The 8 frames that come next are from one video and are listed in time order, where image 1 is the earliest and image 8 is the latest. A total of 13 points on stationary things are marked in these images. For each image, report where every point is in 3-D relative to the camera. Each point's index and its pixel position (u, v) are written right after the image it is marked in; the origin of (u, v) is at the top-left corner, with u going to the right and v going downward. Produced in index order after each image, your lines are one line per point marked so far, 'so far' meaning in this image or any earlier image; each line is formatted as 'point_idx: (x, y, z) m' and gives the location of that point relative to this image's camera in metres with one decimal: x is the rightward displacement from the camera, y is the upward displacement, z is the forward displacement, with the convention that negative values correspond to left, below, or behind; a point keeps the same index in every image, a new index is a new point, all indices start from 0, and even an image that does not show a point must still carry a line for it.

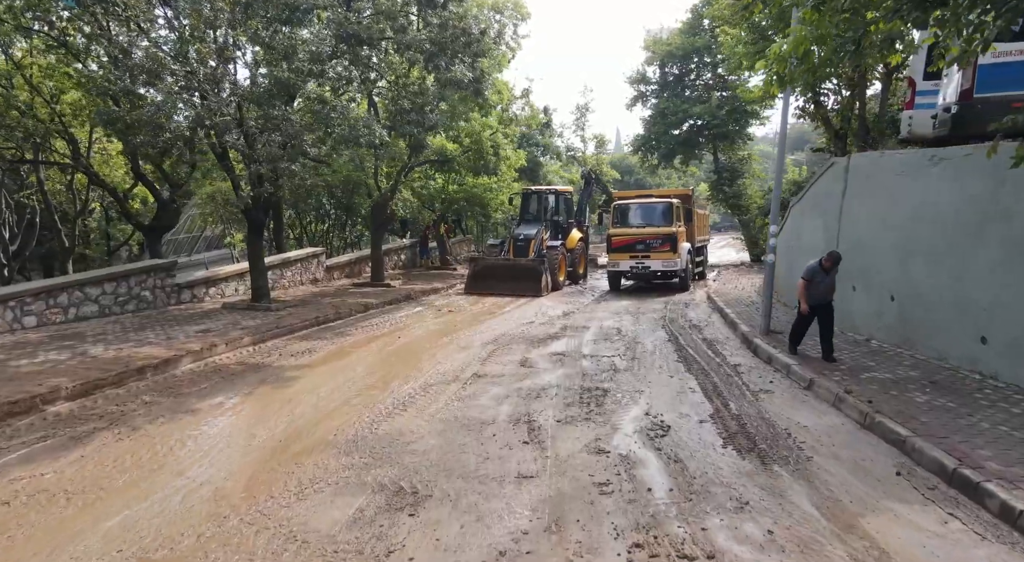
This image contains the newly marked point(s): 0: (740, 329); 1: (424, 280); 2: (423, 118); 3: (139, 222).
0: (+3.6, -0.8, +10.7) m
1: (-2.4, 0.0, +18.6) m
2: (-1.6, +3.0, +12.3) m
3: (-8.8, +1.4, +16.0) m
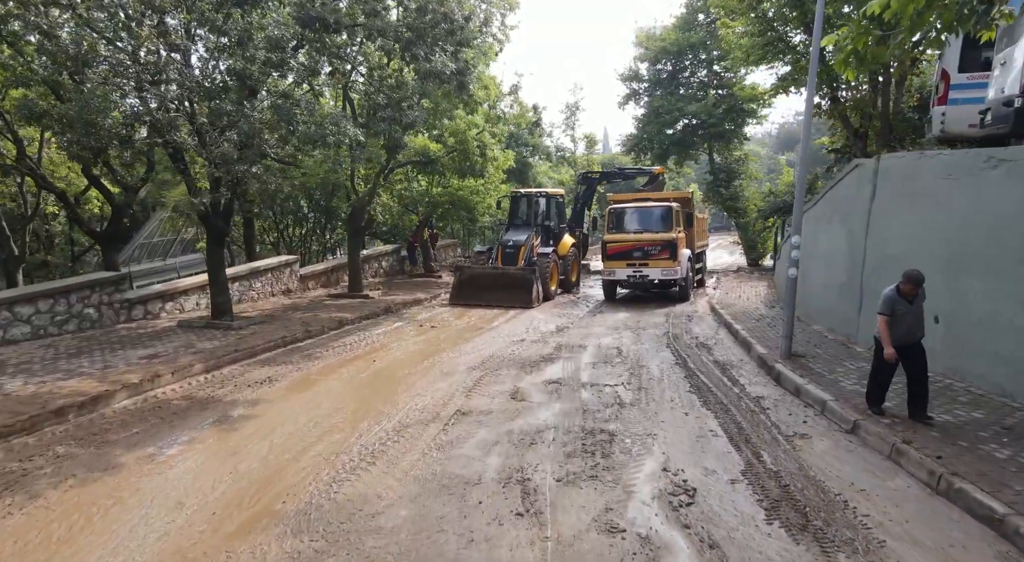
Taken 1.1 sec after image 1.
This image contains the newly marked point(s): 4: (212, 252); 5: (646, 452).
0: (+3.4, -1.0, +9.6) m
1: (-2.7, -0.2, +17.3) m
2: (-1.8, +2.8, +11.1) m
3: (-9.0, +1.1, +14.6) m
4: (-5.0, +0.5, +11.2) m
5: (+1.2, -1.5, +5.9) m
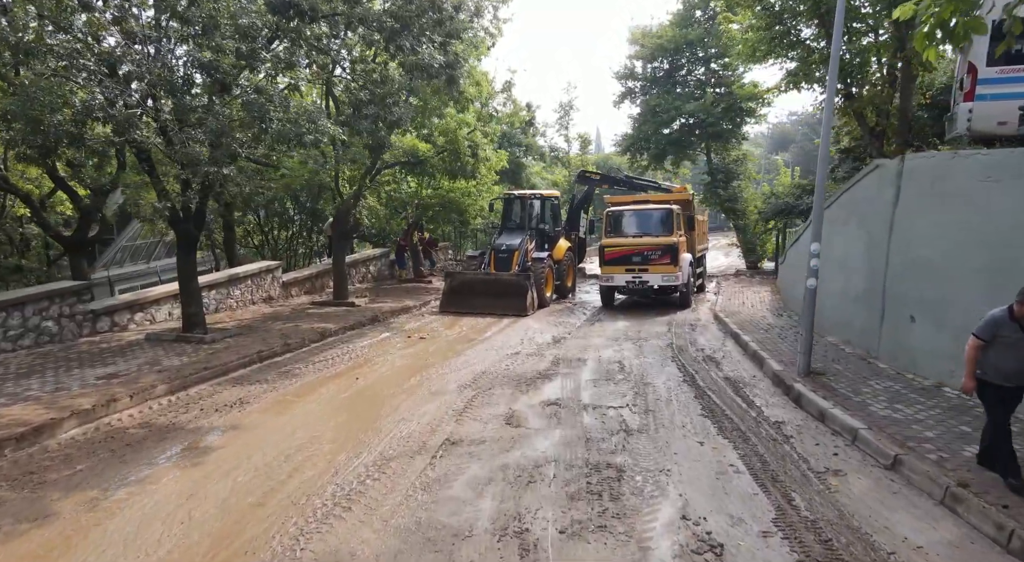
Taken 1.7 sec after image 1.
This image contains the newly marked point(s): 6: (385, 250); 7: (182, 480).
0: (+3.3, -1.1, +8.9) m
1: (-2.9, -0.4, +16.6) m
2: (-1.9, +2.6, +10.4) m
3: (-9.2, +1.0, +13.8) m
4: (-5.1, +0.3, +10.4) m
5: (+1.1, -1.6, +5.2) m
6: (-3.7, +0.9, +19.5) m
7: (-2.8, -1.7, +5.7) m
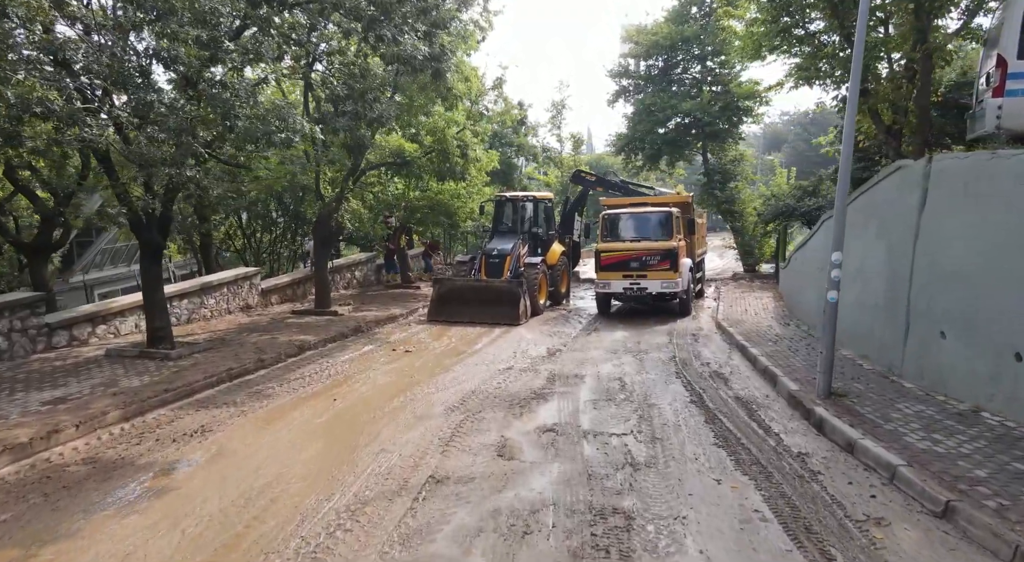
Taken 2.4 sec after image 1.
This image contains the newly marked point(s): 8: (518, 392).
0: (+3.2, -1.3, +8.1) m
1: (-3.1, -0.5, +15.8) m
2: (-2.1, +2.5, +9.6) m
3: (-9.3, +0.8, +12.9) m
4: (-5.2, +0.2, +9.6) m
5: (+1.1, -1.8, +4.4) m
6: (-3.9, +0.7, +18.8) m
7: (-2.8, -1.8, +4.9) m
8: (+0.1, -1.4, +8.8) m
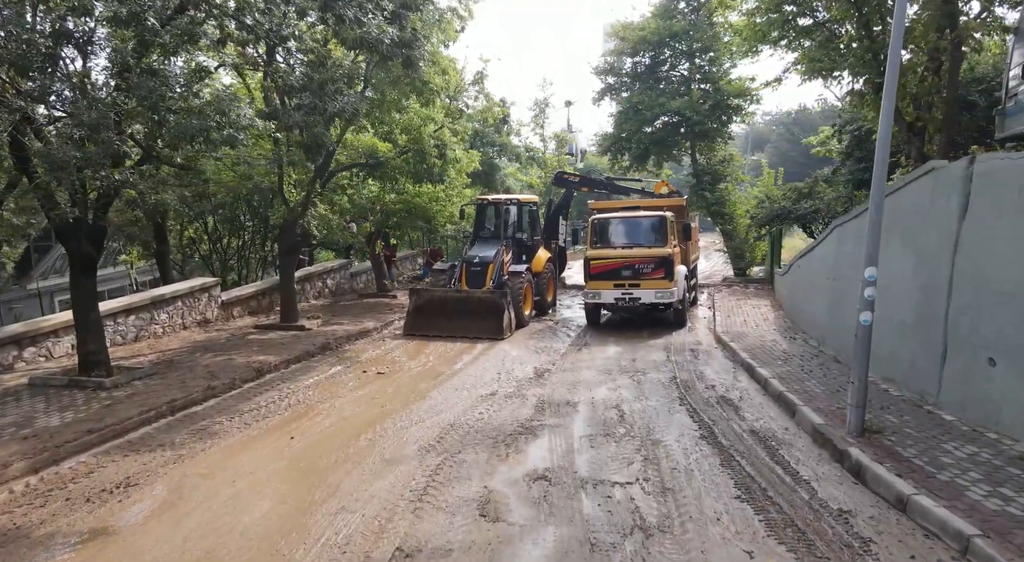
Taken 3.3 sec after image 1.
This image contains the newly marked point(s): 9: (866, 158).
0: (+3.1, -1.4, +7.2) m
1: (-3.4, -0.7, +14.6) m
2: (-2.3, +2.3, +8.5) m
3: (-9.6, +0.6, +11.6) m
4: (-5.4, 0.0, +8.4) m
5: (+1.0, -1.9, +3.4) m
6: (-4.3, +0.5, +17.6) m
7: (-2.9, -2.0, +3.8) m
8: (-0.1, -1.6, +7.7) m
9: (+8.6, +3.0, +16.5) m
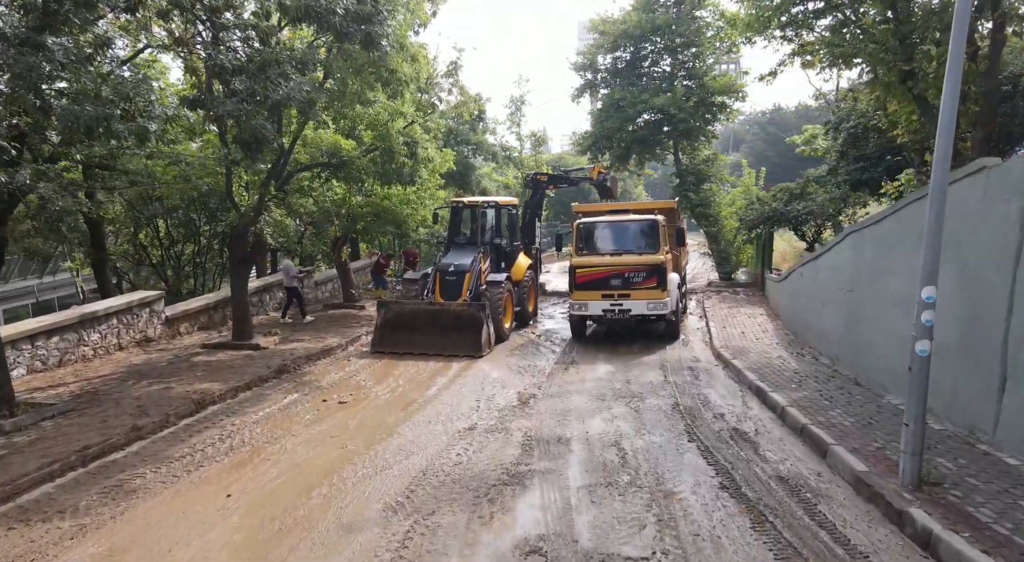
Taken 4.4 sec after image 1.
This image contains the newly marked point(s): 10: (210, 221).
0: (+2.9, -1.6, +6.1) m
1: (-3.9, -1.0, +13.3) m
2: (-2.5, +2.0, +7.2) m
3: (-9.9, +0.3, +10.0) m
4: (-5.6, -0.3, +7.0) m
5: (+1.0, -2.1, +2.2) m
6: (-4.9, +0.3, +16.2) m
7: (-2.9, -2.2, +2.5) m
8: (-0.3, -1.8, +6.5) m
9: (+8.1, +2.9, +15.6) m
10: (-8.1, +1.6, +18.1) m
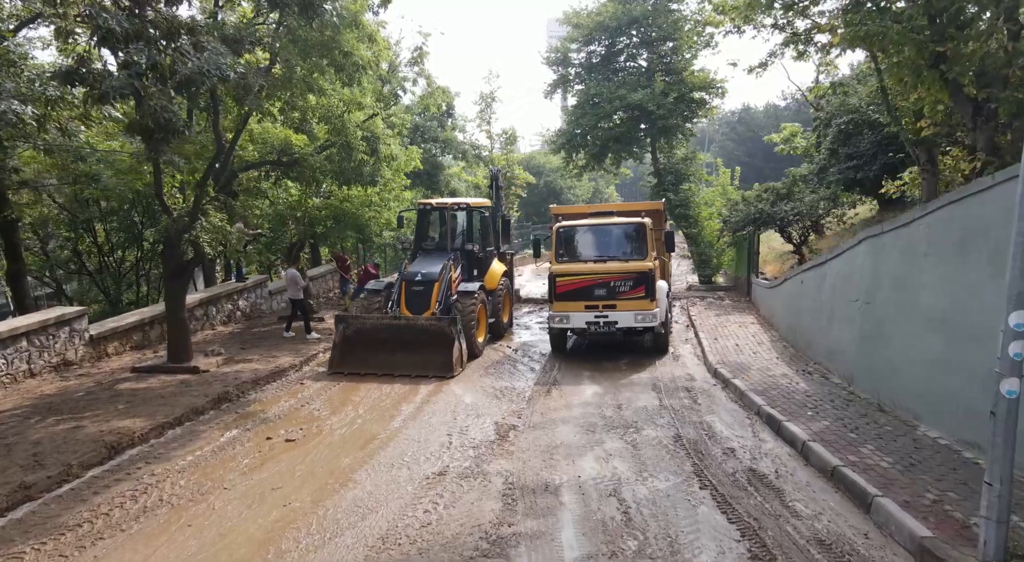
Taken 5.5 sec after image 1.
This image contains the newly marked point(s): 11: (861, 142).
0: (+2.8, -1.8, +5.0) m
1: (-4.3, -1.2, +11.9) m
2: (-2.7, +1.9, +5.9) m
3: (-10.3, +0.1, +8.4) m
4: (-5.8, -0.5, +5.6) m
5: (+1.1, -2.3, +1.1) m
6: (-5.5, +0.1, +14.8) m
7: (-2.9, -2.4, +1.1) m
8: (-0.4, -2.0, +5.3) m
9: (+7.5, +2.7, +14.7) m
10: (-8.8, +1.3, +16.5) m
11: (+7.5, +3.0, +14.7) m
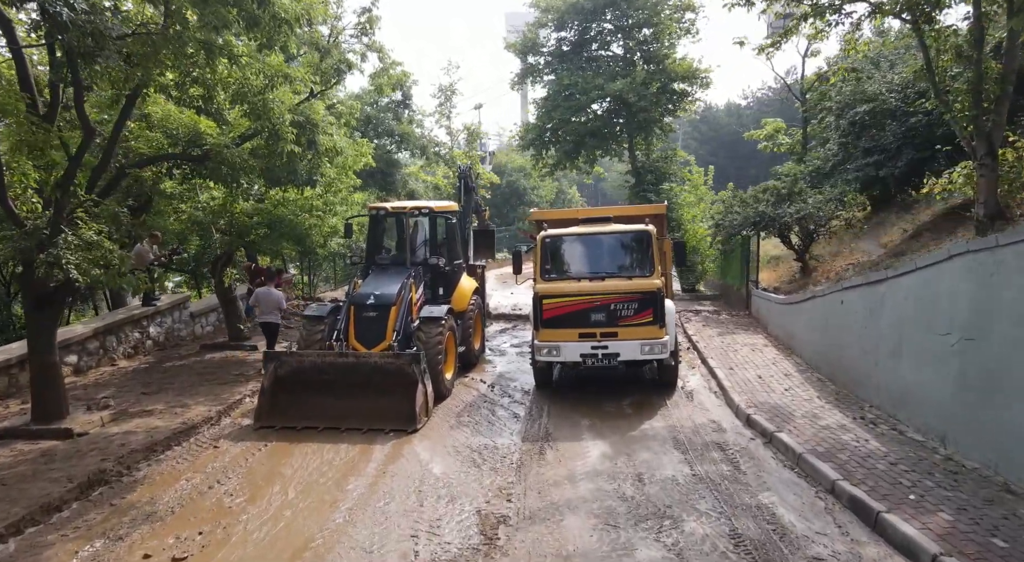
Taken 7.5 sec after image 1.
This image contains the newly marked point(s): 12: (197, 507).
0: (+2.9, -2.0, +2.9) m
1: (-4.7, -1.5, +9.4) m
2: (-2.7, +1.5, +3.5) m
3: (-10.4, -0.4, +5.5) m
4: (-5.7, -0.9, +3.0) m
5: (+1.4, -2.6, -1.1) m
6: (-6.0, -0.3, +12.2) m
7: (-2.5, -2.8, -1.3) m
8: (-0.3, -2.3, +3.0) m
9: (+6.9, +2.5, +12.9) m
10: (-9.4, +0.9, +13.7) m
11: (+7.0, +2.8, +13.0) m
12: (-2.9, -2.0, +6.1) m
